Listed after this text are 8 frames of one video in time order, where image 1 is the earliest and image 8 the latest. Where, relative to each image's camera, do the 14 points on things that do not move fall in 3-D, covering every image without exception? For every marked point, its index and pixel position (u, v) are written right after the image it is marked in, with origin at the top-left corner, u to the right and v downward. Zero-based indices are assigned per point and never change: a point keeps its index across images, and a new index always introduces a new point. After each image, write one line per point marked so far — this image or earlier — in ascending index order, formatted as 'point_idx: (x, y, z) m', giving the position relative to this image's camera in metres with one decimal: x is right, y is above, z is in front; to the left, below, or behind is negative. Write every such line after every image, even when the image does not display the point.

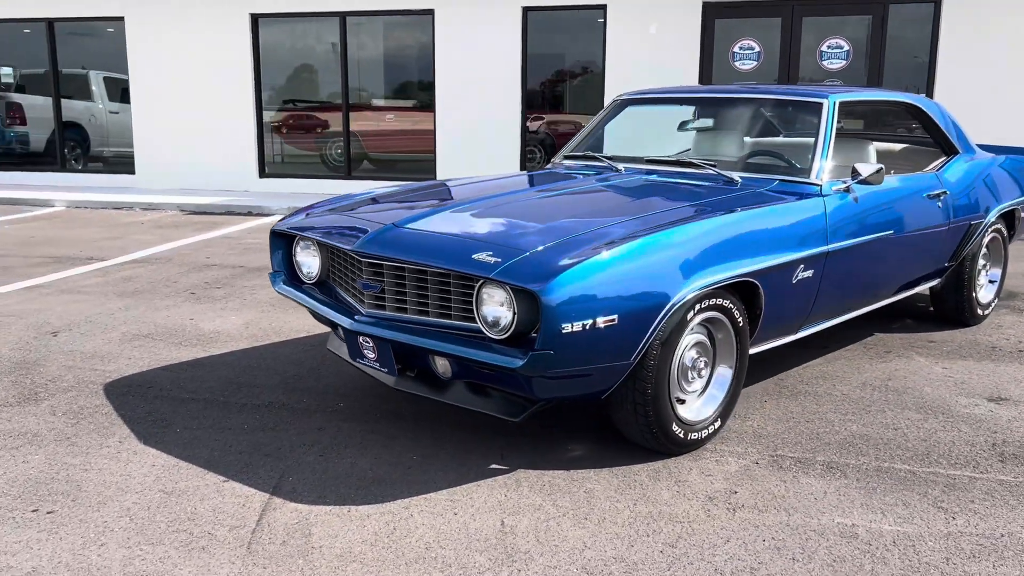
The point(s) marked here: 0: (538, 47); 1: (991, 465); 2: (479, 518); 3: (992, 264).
0: (+0.3, +3.3, +12.0) m
1: (+1.9, -0.7, +3.5) m
2: (-0.1, -0.8, +3.0) m
3: (+3.1, +0.1, +5.8) m
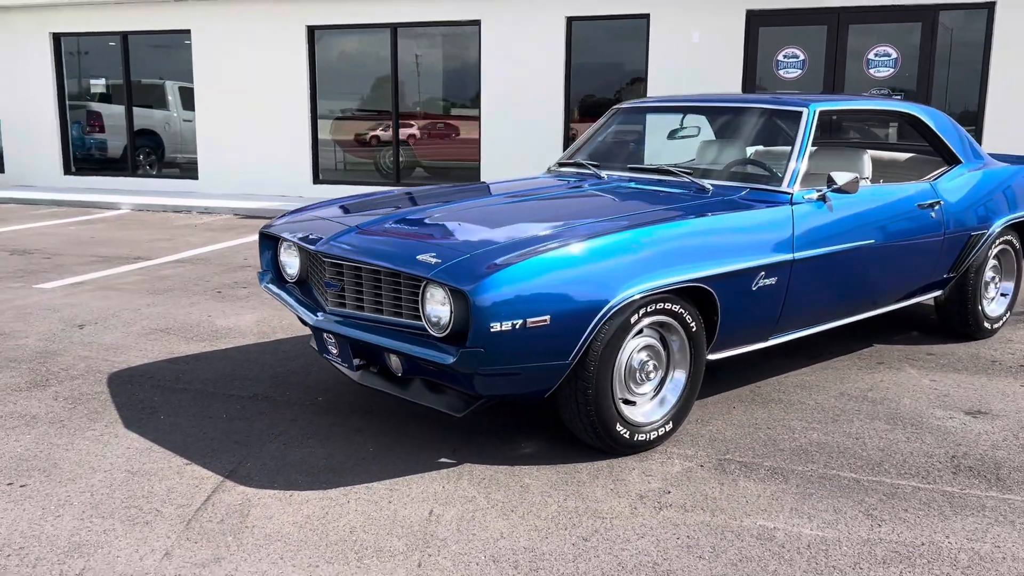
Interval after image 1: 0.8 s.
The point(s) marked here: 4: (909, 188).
0: (+1.0, +3.2, +12.1) m
1: (+1.7, -0.7, +3.5) m
2: (-0.4, -0.8, +3.1) m
3: (+3.1, +0.1, +5.6) m
4: (+2.1, +0.5, +4.8) m
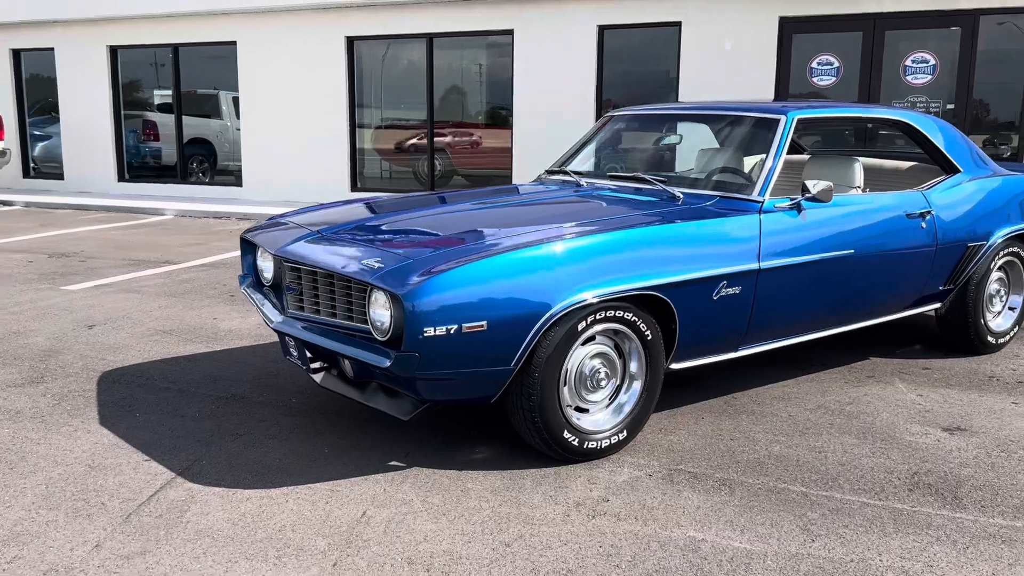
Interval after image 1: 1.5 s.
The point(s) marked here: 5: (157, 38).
0: (+1.4, +3.1, +12.1) m
1: (+1.5, -0.8, +3.4) m
2: (-0.6, -0.8, +3.2) m
3: (+3.1, 0.0, +5.4) m
4: (+2.0, +0.5, +4.7) m
5: (-6.3, +4.4, +15.5) m
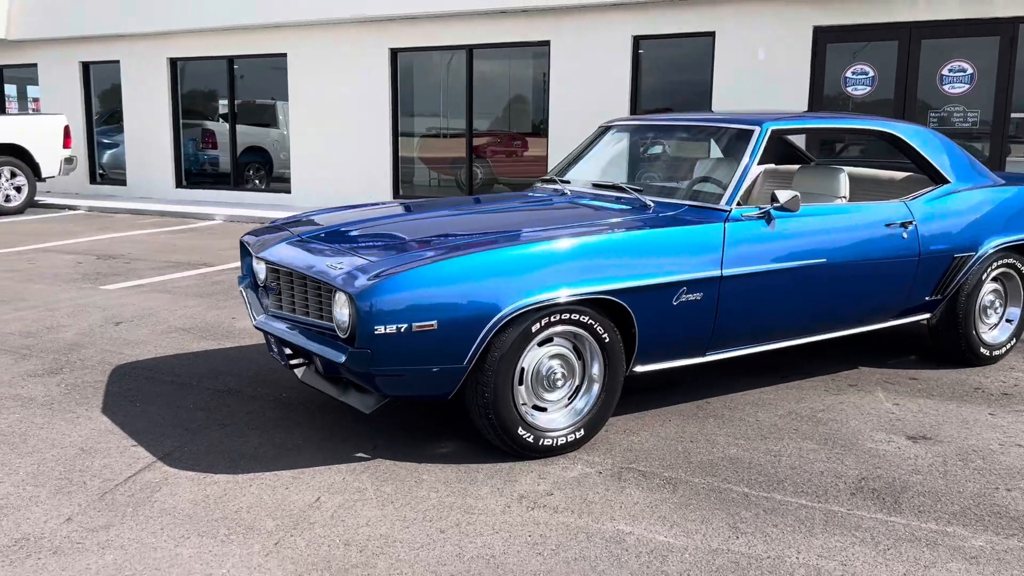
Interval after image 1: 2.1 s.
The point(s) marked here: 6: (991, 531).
0: (+1.9, +3.0, +12.2) m
1: (+1.3, -0.8, +3.4) m
2: (-0.8, -0.8, +3.4) m
3: (+3.0, -0.1, +5.4) m
4: (+1.9, +0.4, +4.7) m
5: (-5.5, +4.4, +16.2) m
6: (+1.7, -0.9, +3.1) m
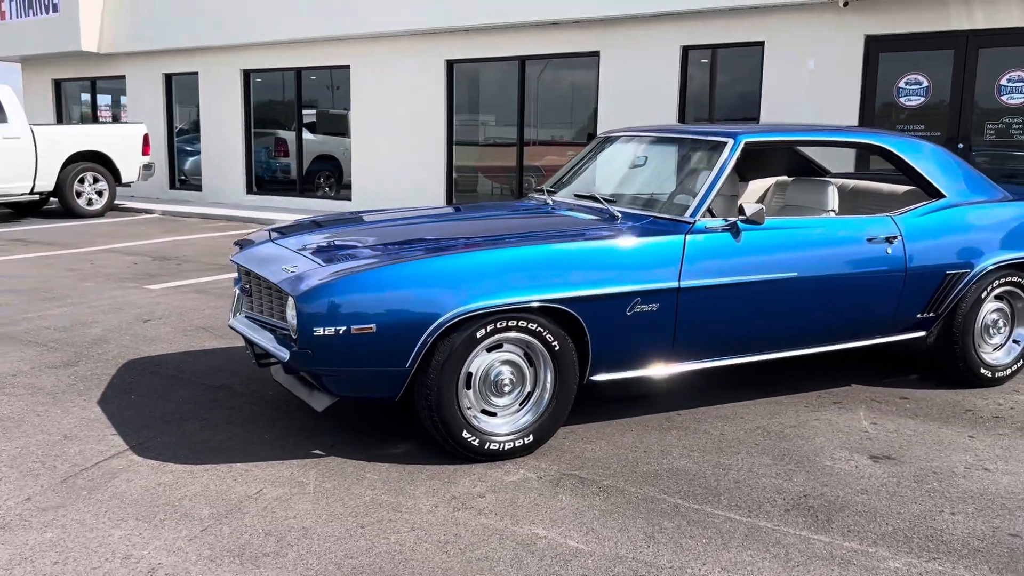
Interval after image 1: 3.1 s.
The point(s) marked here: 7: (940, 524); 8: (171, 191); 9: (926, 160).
0: (+2.6, +2.8, +12.1) m
1: (+1.0, -0.9, +3.4) m
2: (-1.1, -0.8, +3.6) m
3: (+3.0, -0.2, +5.2) m
4: (+1.8, +0.4, +4.6) m
5: (-4.4, +4.3, +16.8) m
6: (+1.4, -0.9, +3.1) m
7: (+1.6, -0.9, +3.3) m
8: (-7.5, +2.1, +19.3) m
9: (+2.3, +0.7, +5.0) m
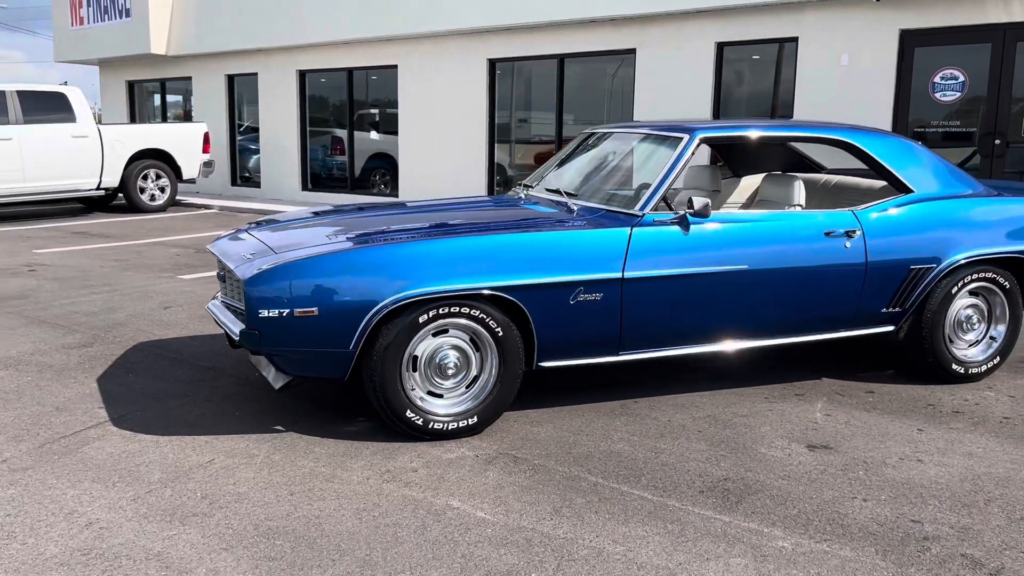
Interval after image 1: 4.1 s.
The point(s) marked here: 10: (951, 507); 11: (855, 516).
0: (+3.0, +2.8, +12.1) m
1: (+0.7, -0.8, +3.5) m
2: (-1.4, -0.7, +3.9) m
3: (+2.8, -0.2, +5.1) m
4: (+1.6, +0.4, +4.7) m
5: (-3.5, +4.5, +17.3) m
6: (+1.1, -0.9, +3.2) m
7: (+1.3, -0.8, +3.4) m
8: (-6.4, +2.3, +20.1) m
9: (+2.2, +0.7, +5.0) m
10: (+1.7, -0.8, +3.4) m
11: (+1.3, -0.9, +3.3) m
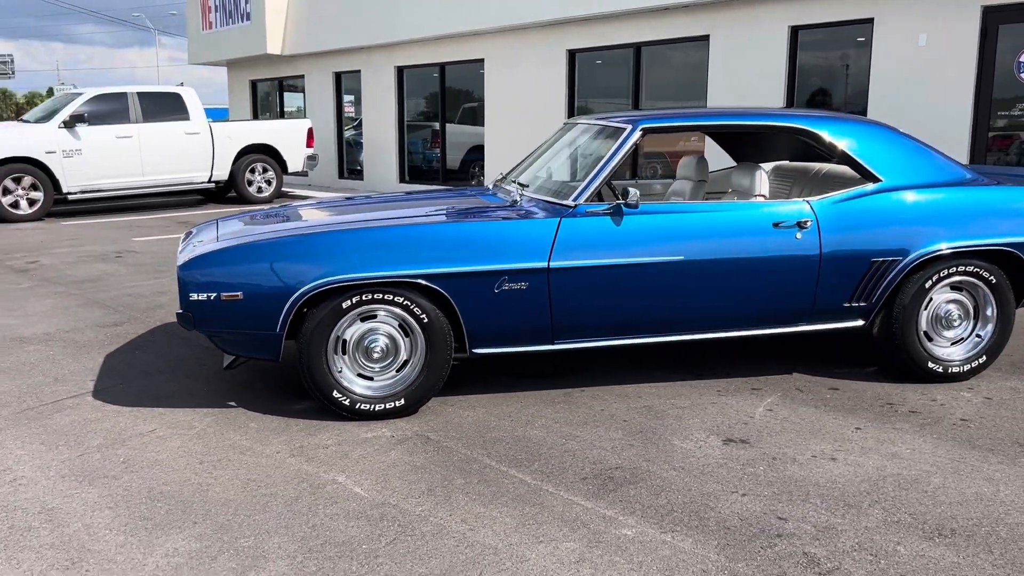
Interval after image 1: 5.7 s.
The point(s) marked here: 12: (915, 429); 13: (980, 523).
0: (+3.9, +2.9, +11.6) m
1: (+0.2, -0.8, +3.6) m
2: (-1.8, -0.7, +4.3) m
3: (+2.6, -0.2, +4.8) m
4: (+1.3, +0.4, +4.5) m
5: (-1.7, +4.7, +17.8) m
6: (+0.5, -0.8, +3.1) m
7: (+0.8, -0.8, +3.3) m
8: (-4.2, +2.6, +21.0) m
9: (+1.9, +0.8, +4.7) m
10: (+1.2, -0.8, +3.3) m
11: (+0.8, -0.8, +3.3) m
12: (+1.9, -0.7, +4.1) m
13: (+1.7, -0.8, +3.1) m
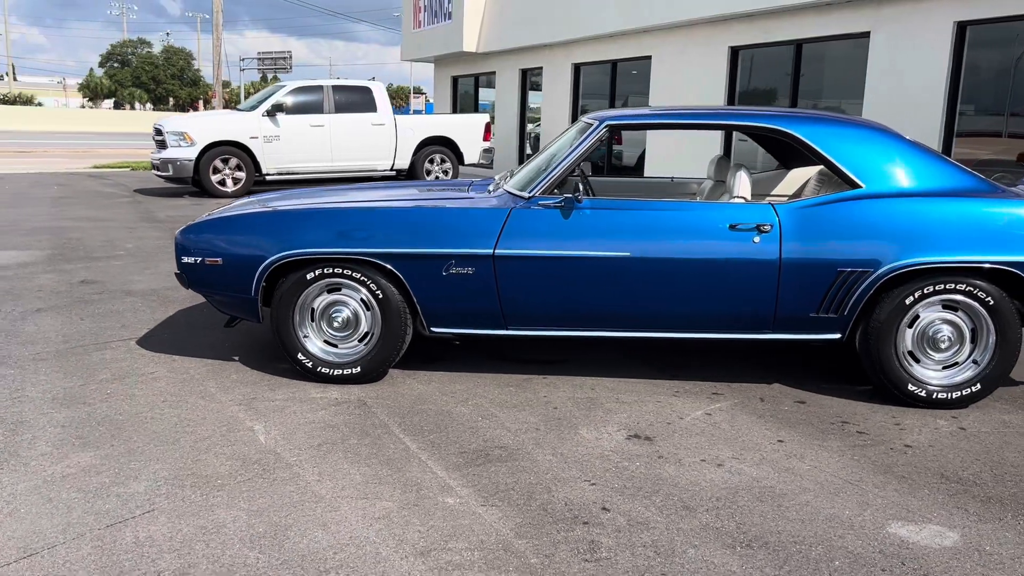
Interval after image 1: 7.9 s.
0: (+5.6, +2.7, +10.6) m
1: (-0.3, -0.7, +3.8) m
2: (-2.0, -0.4, +5.0) m
3: (+2.3, -0.3, +4.4) m
4: (+1.1, +0.4, +4.4) m
5: (+1.9, +4.8, +18.0) m
6: (-0.1, -0.8, +3.3) m
7: (+0.2, -0.8, +3.4) m
8: (+0.1, +2.8, +21.7) m
9: (+1.8, +0.7, +4.5) m
10: (+0.6, -0.8, +3.3) m
11: (+0.2, -0.8, +3.4) m
12: (+1.5, -0.7, +3.9) m
13: (+1.0, -0.9, +3.0) m
